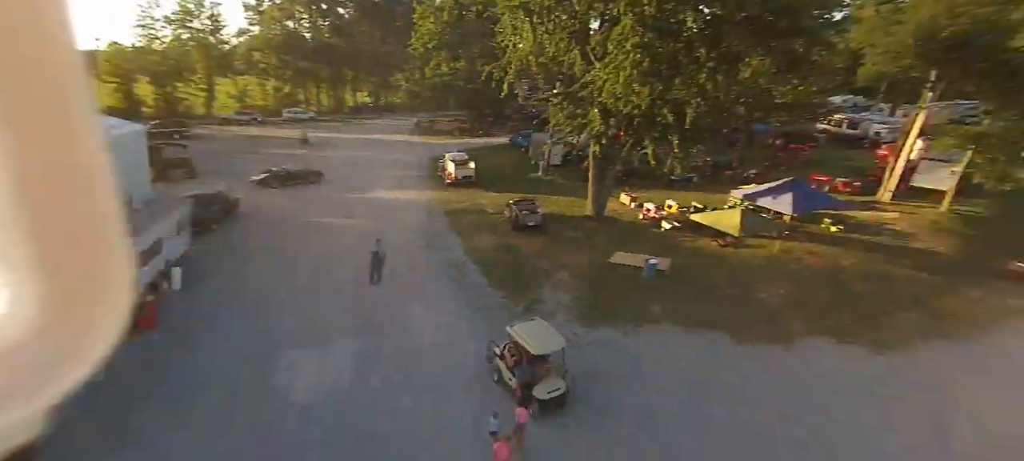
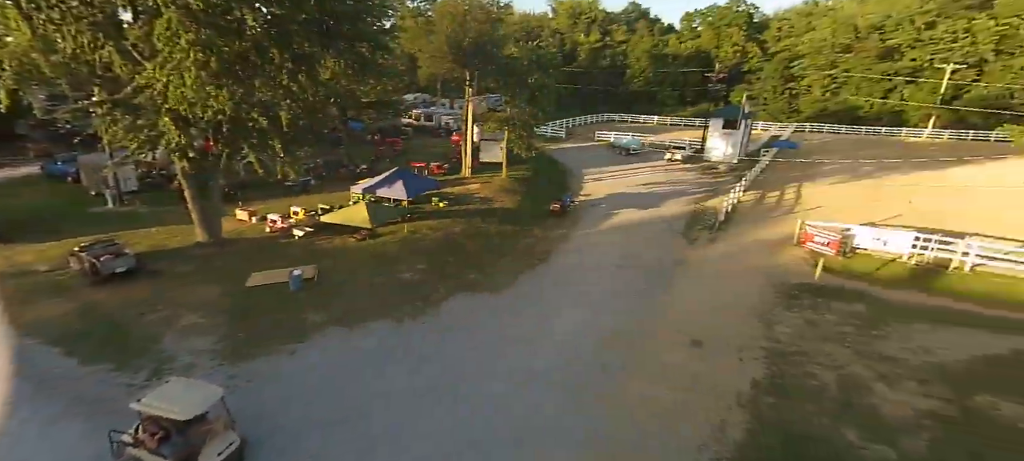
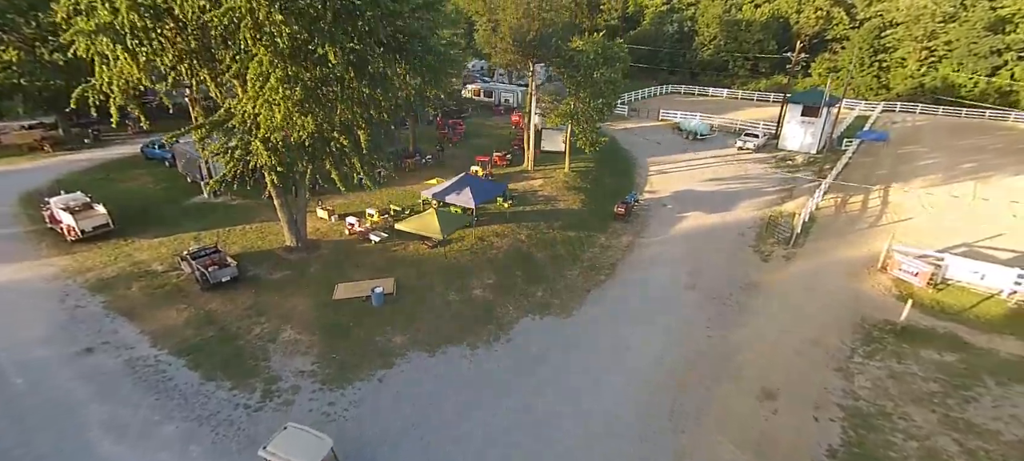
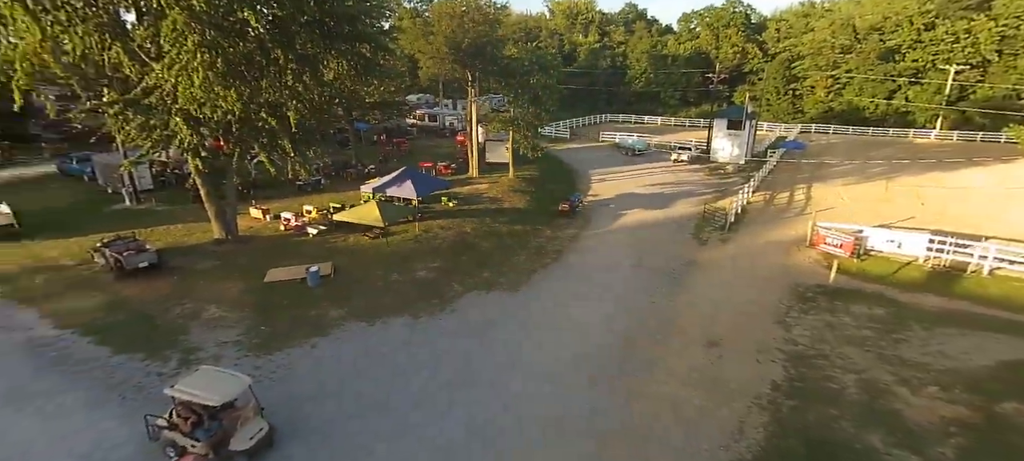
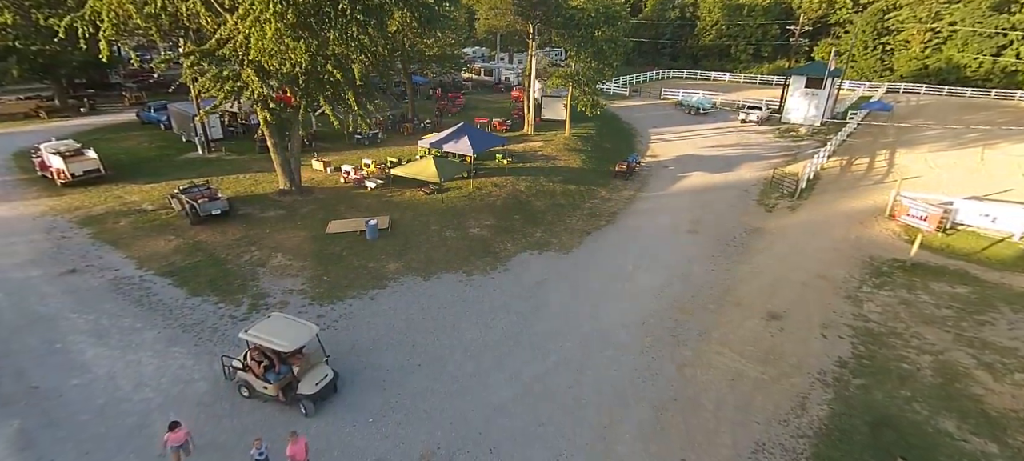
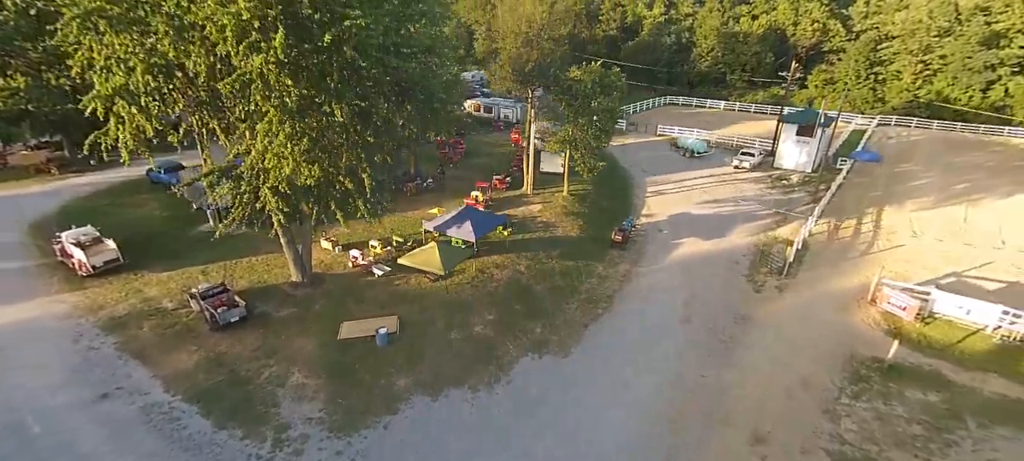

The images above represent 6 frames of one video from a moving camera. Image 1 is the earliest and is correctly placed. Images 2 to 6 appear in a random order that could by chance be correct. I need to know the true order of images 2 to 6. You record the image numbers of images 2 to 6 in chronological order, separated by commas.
2, 4, 5, 3, 6
